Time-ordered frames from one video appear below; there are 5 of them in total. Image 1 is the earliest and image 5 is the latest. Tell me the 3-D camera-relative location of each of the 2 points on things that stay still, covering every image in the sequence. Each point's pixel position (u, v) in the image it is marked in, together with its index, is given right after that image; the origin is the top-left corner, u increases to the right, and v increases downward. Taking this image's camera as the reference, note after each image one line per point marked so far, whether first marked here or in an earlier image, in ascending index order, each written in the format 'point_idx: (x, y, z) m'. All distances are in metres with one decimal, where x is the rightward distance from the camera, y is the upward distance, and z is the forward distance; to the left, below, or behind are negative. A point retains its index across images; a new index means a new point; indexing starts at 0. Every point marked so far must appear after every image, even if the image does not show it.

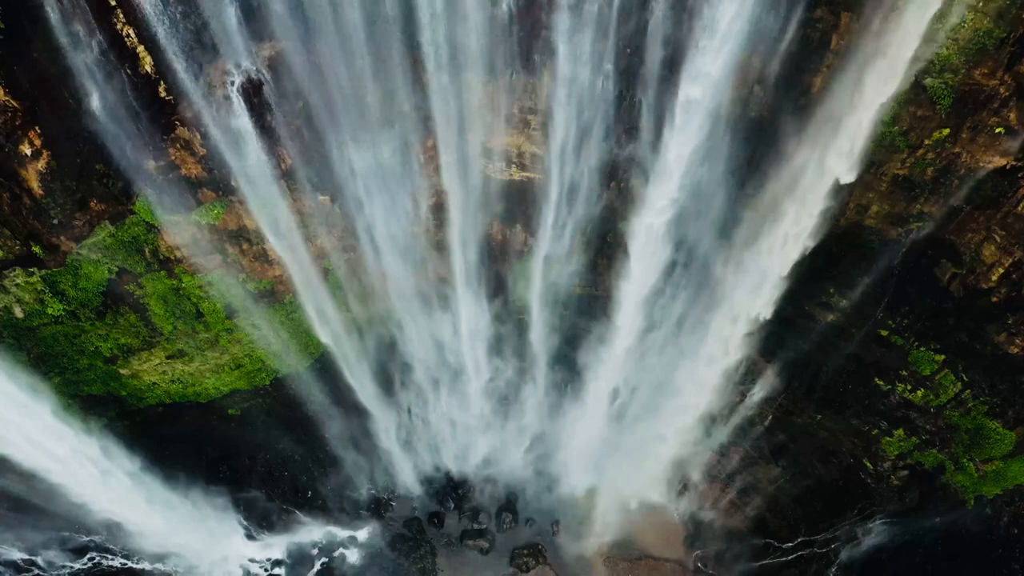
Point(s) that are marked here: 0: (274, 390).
0: (-3.9, -1.7, +11.2) m
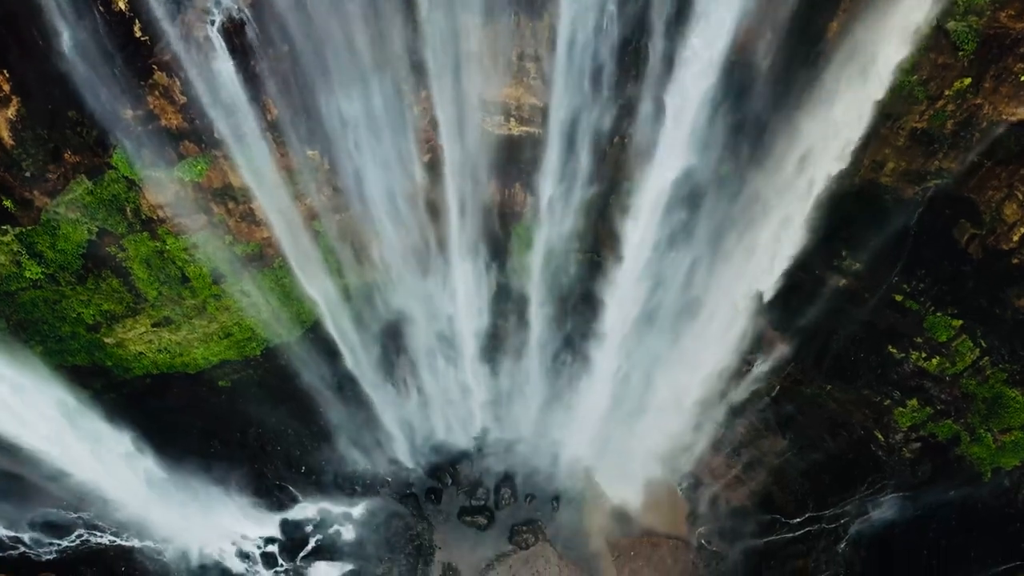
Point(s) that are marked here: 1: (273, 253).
0: (-3.9, -1.2, +10.9) m
1: (-3.4, +0.5, +9.6) m
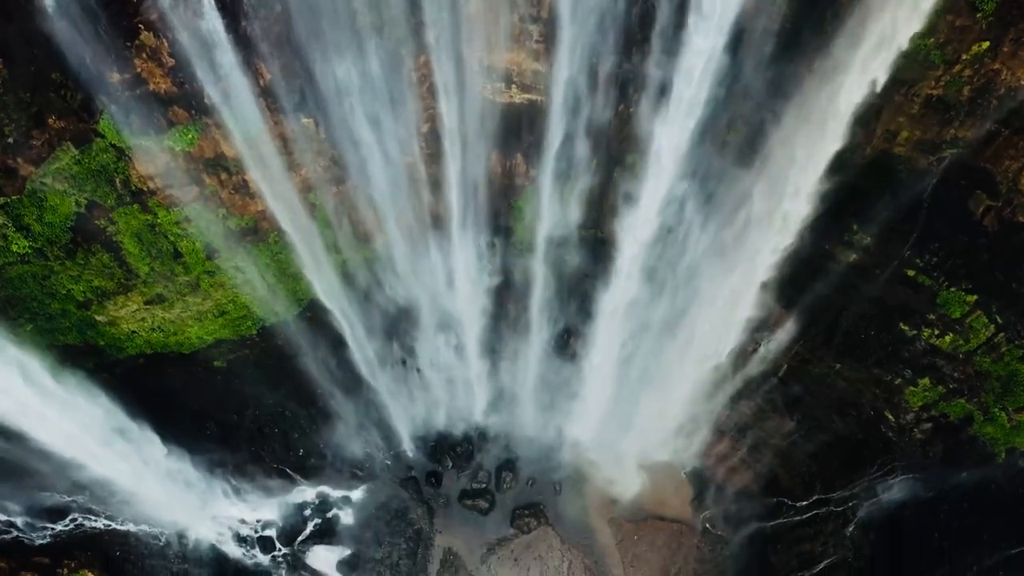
0: (-3.9, -0.8, +10.6) m
1: (-3.3, +0.8, +9.4) m
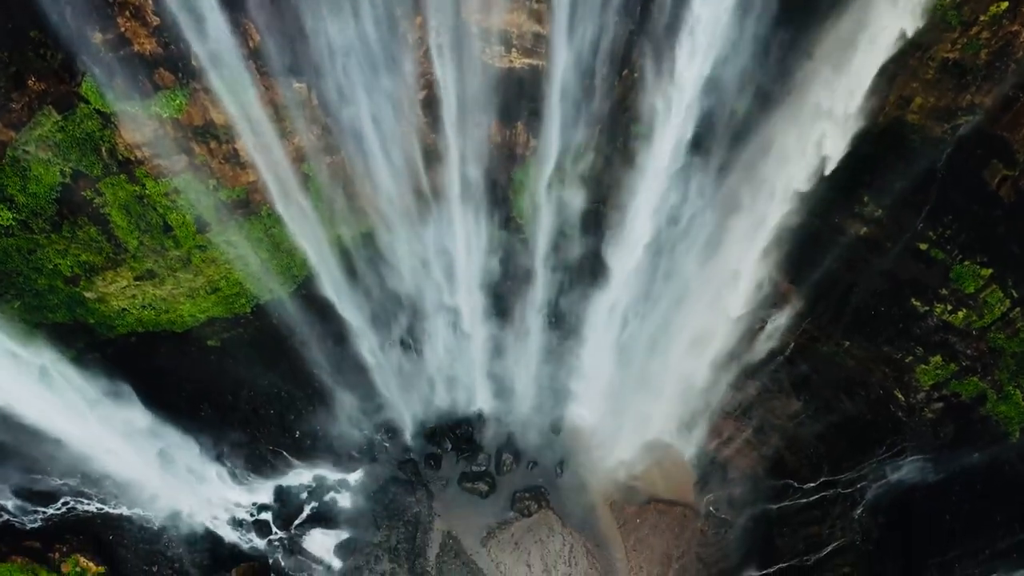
0: (-3.9, -0.5, +10.4) m
1: (-3.3, +1.1, +9.1) m
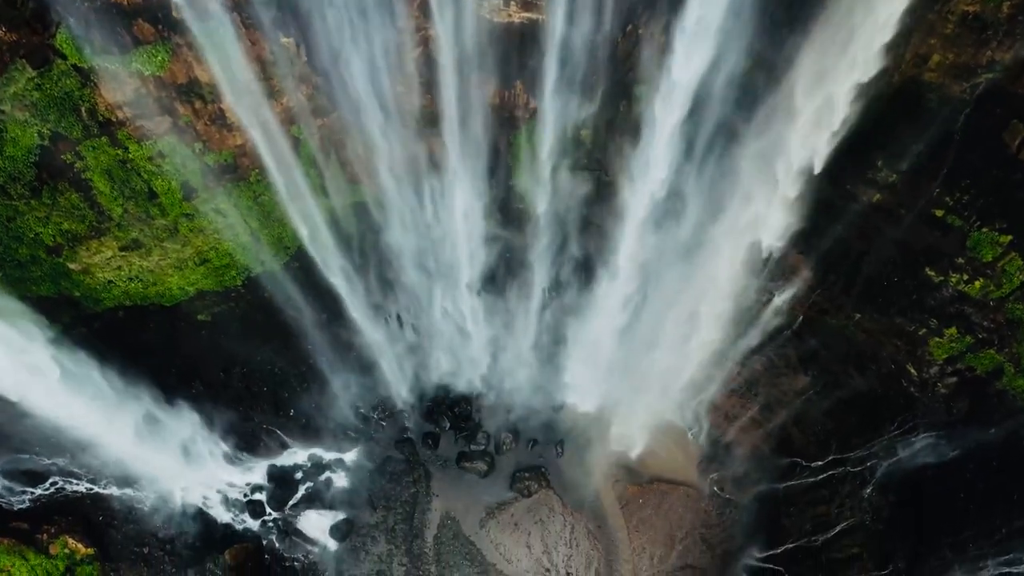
0: (-3.9, -0.1, +10.0) m
1: (-3.3, +1.5, +8.7) m
